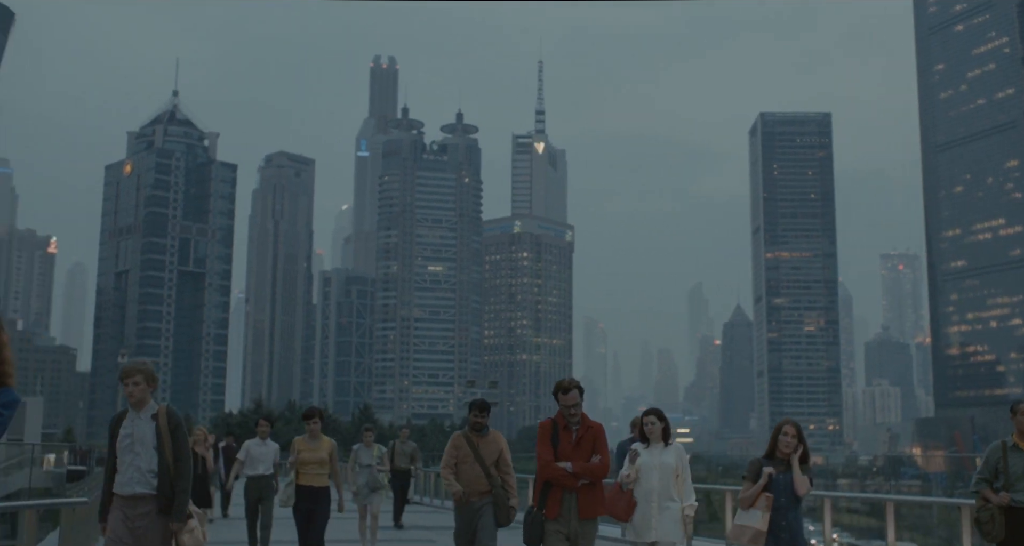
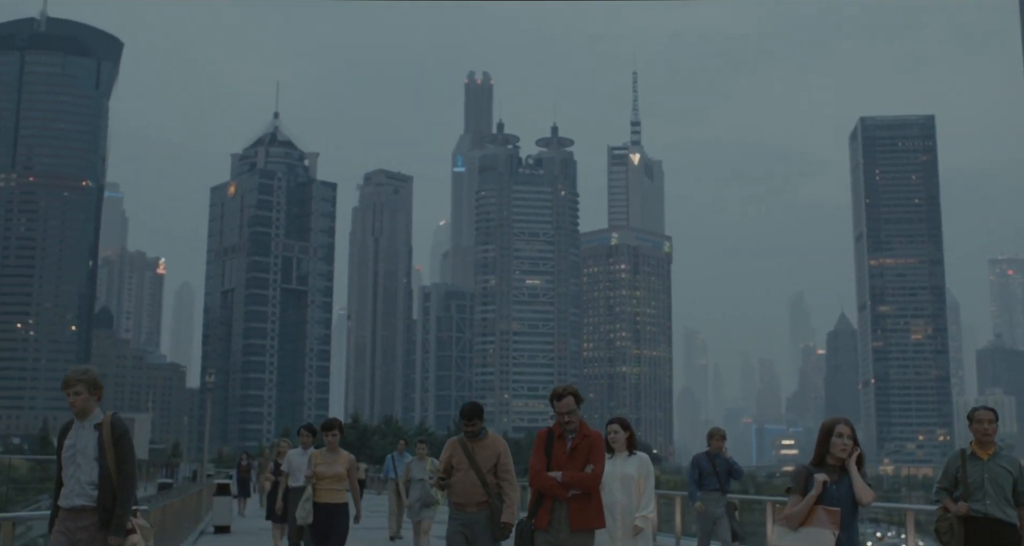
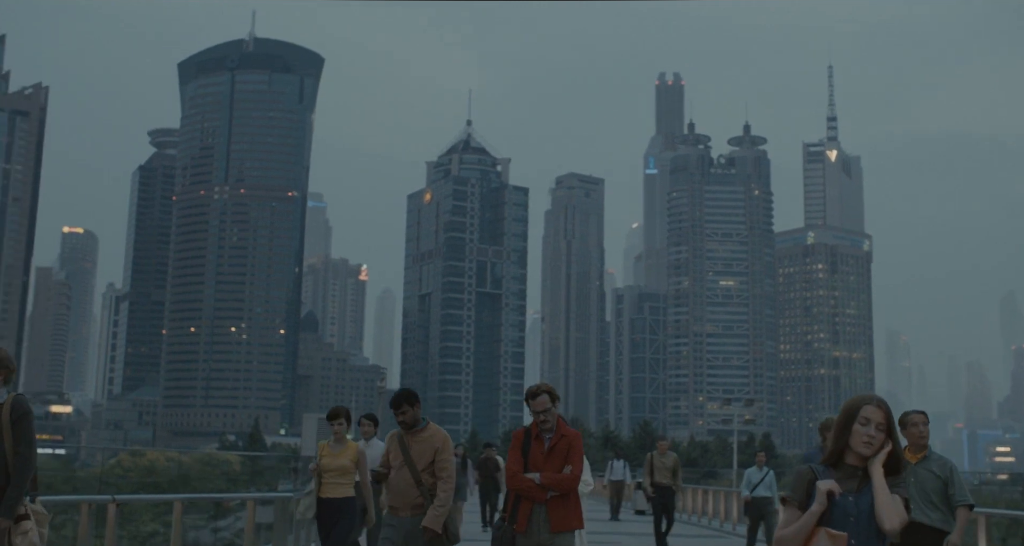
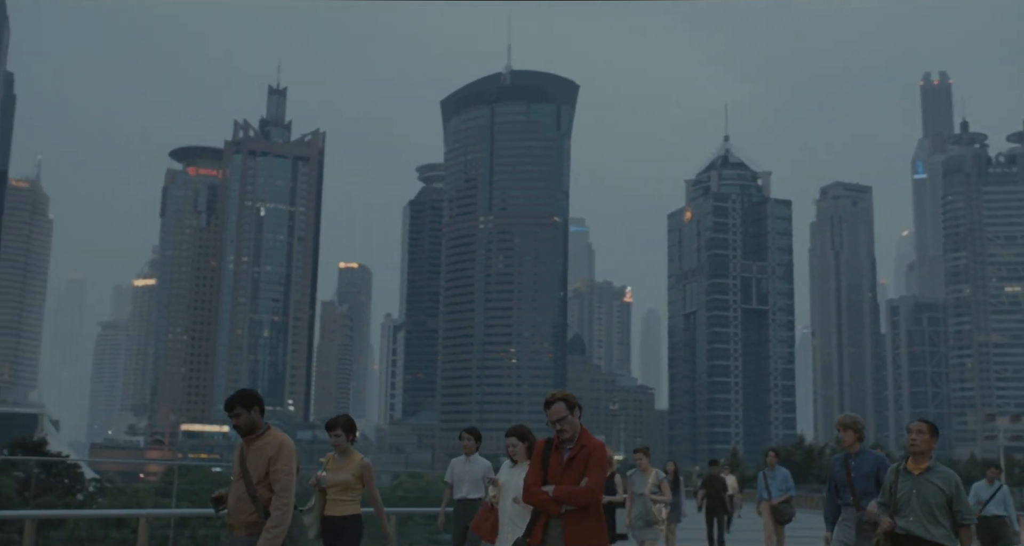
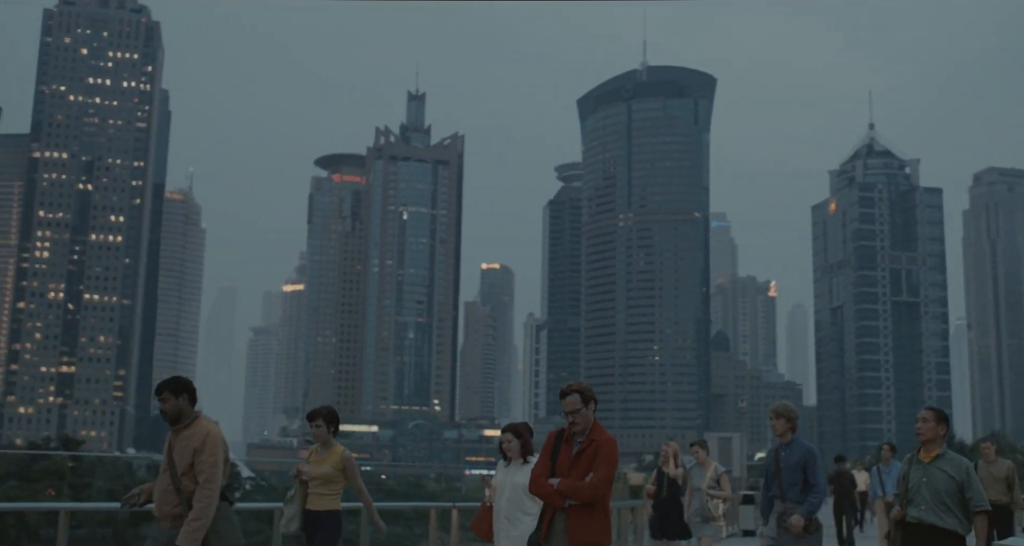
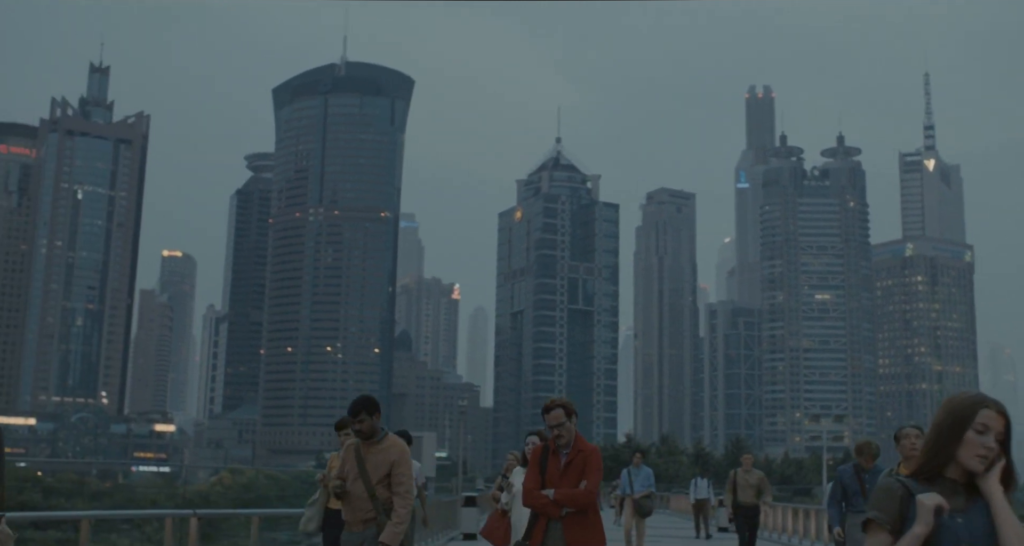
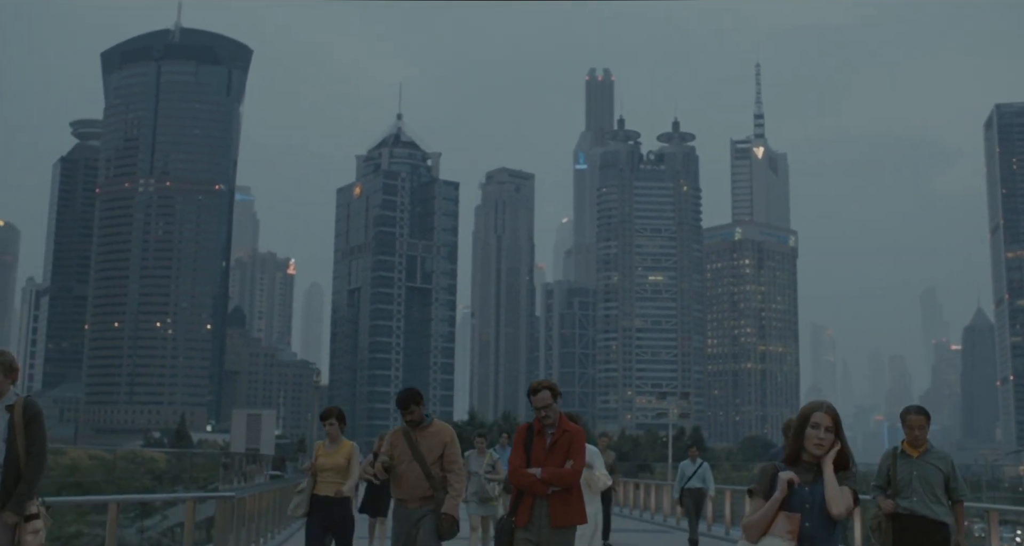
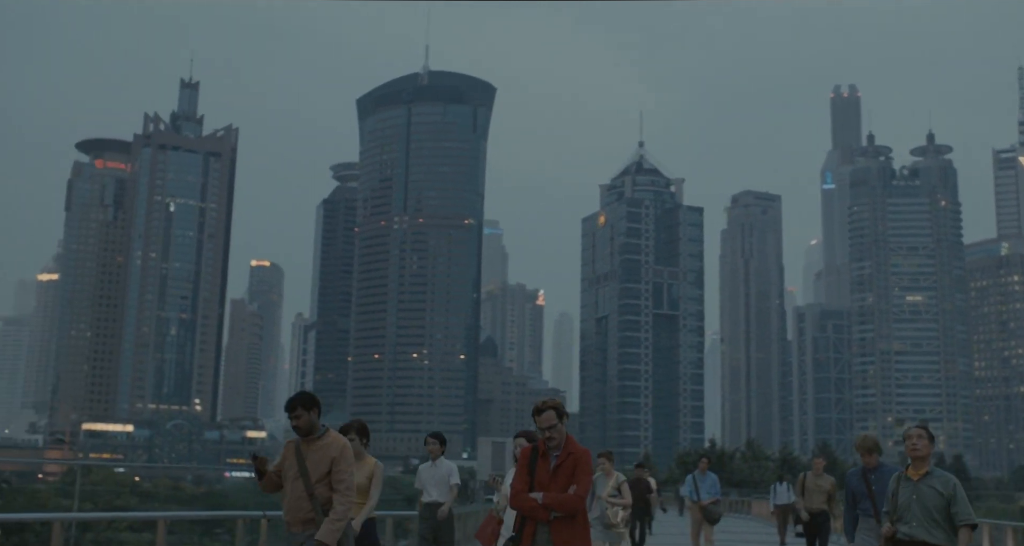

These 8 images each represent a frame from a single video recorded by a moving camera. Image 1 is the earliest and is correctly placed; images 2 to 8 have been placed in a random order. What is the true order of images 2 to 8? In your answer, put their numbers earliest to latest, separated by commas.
2, 7, 3, 6, 8, 4, 5
